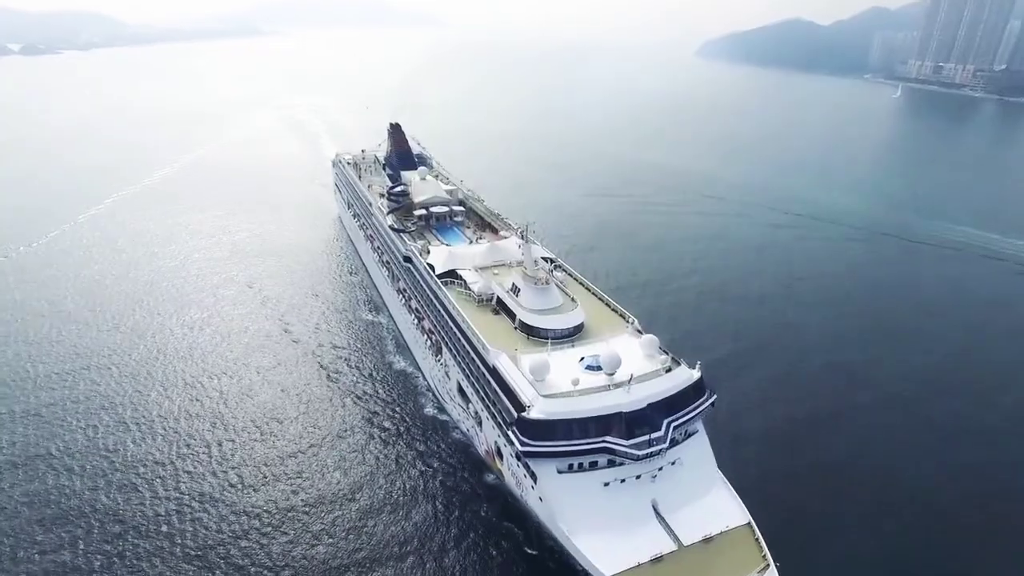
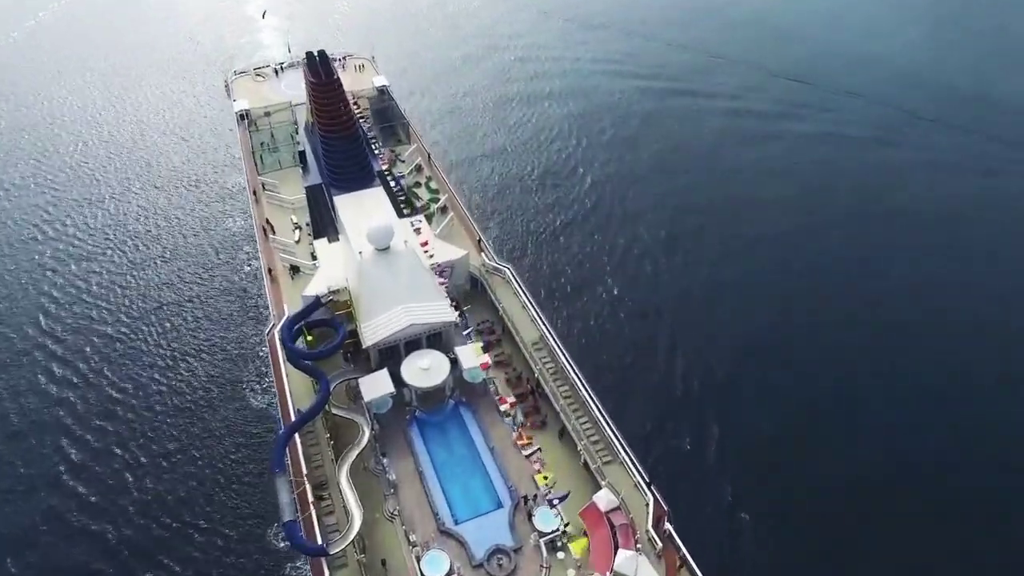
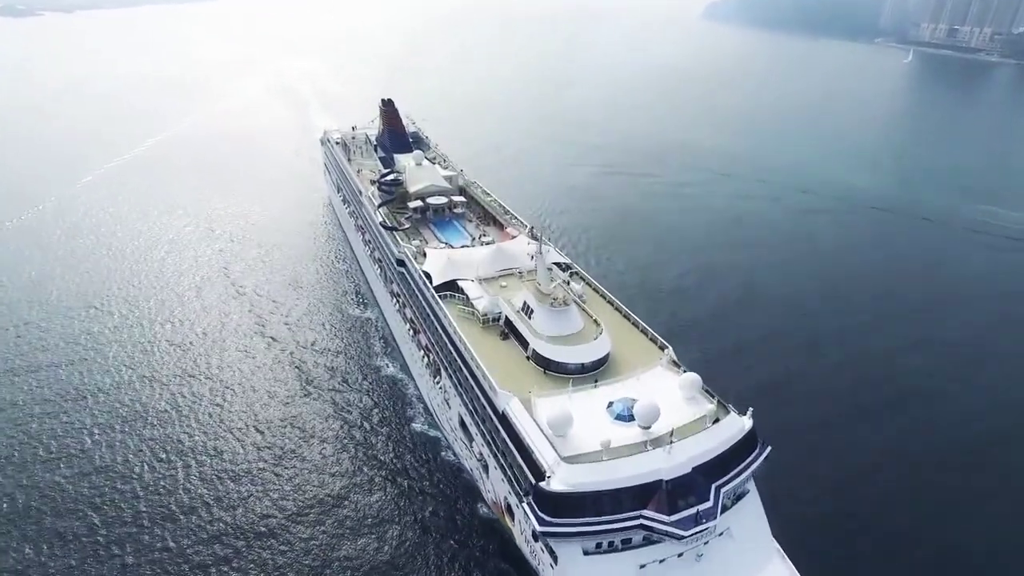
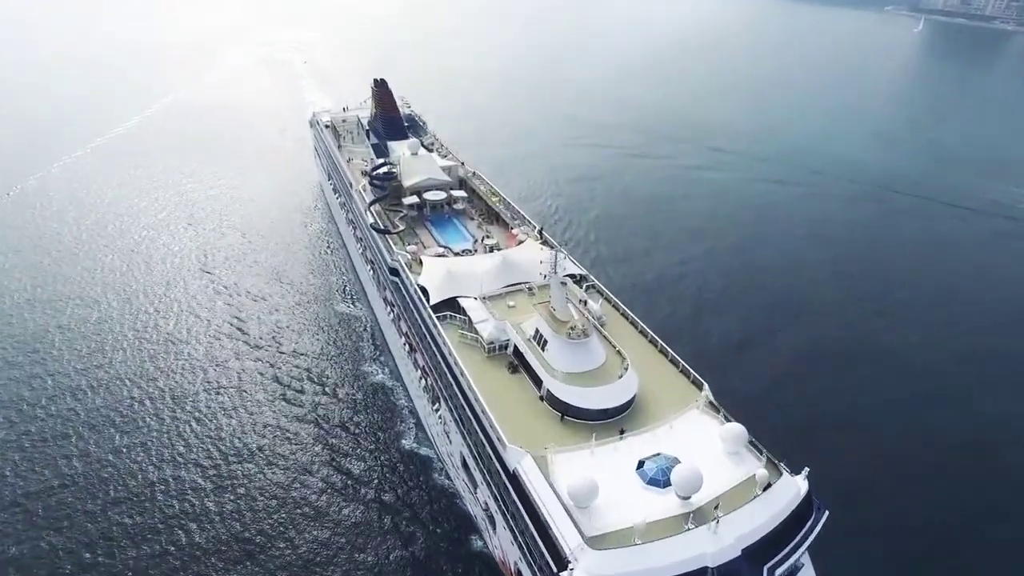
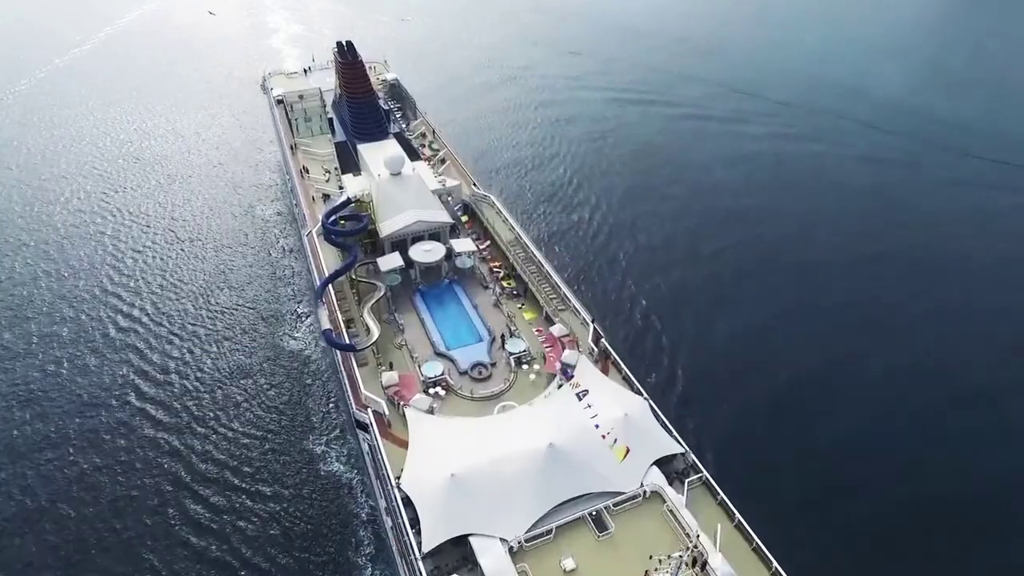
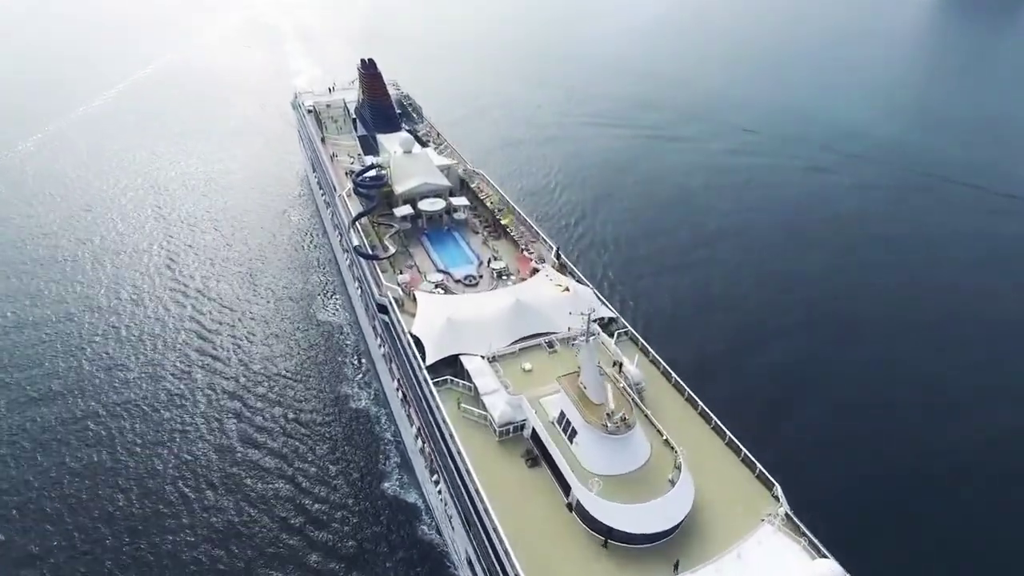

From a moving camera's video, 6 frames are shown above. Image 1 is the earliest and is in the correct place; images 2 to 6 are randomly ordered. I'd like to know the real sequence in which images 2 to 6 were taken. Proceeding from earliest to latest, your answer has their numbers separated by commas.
3, 4, 6, 5, 2
